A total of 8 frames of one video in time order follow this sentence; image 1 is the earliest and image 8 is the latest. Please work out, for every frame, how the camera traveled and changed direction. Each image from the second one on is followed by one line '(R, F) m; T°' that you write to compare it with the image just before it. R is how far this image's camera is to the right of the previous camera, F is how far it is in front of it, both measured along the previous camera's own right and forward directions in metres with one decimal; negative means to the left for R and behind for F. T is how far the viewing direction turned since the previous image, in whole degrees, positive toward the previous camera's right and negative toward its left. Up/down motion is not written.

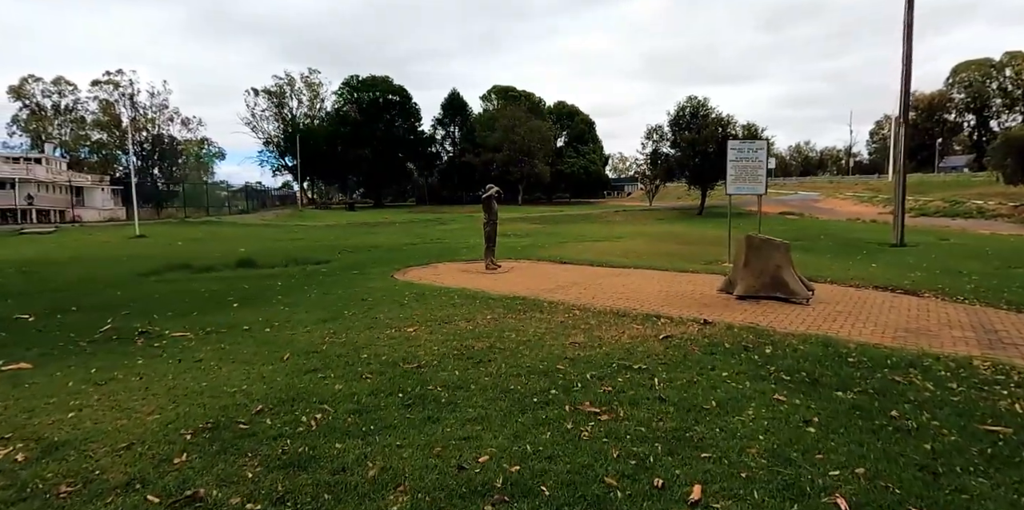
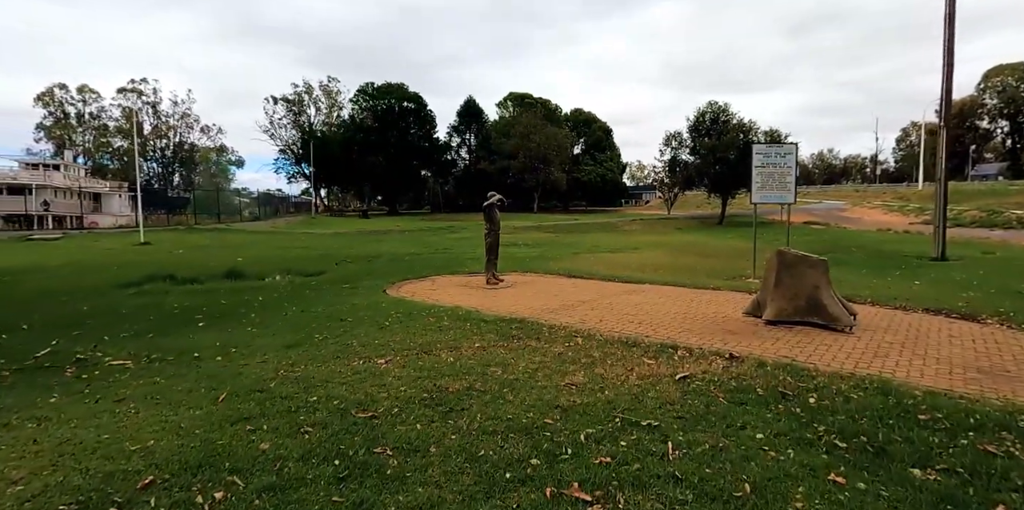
(+0.3, +1.0) m; -2°
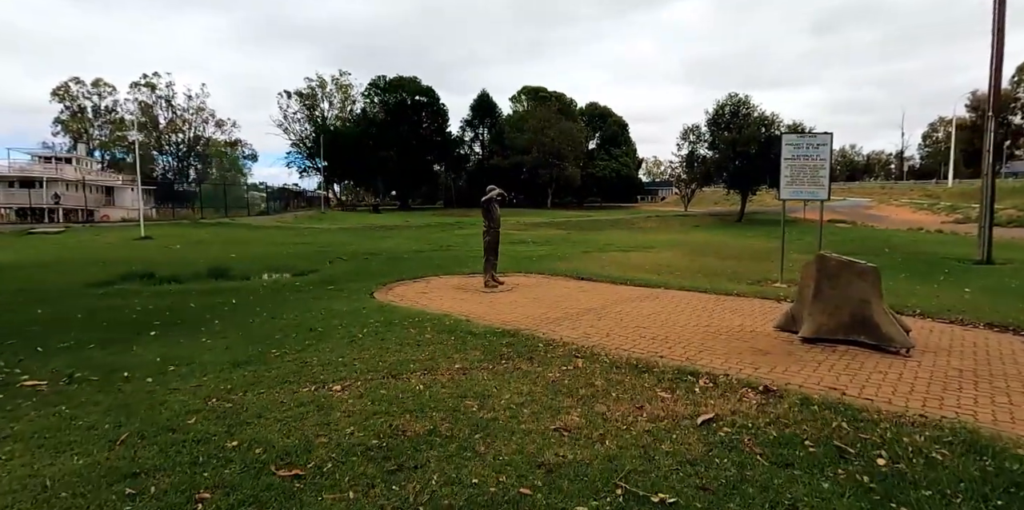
(+0.3, +1.1) m; -2°
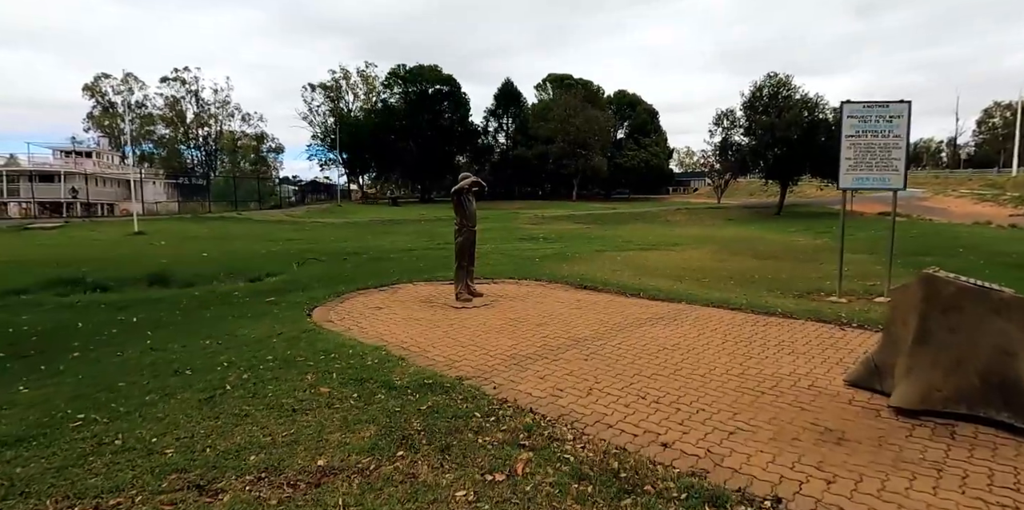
(+0.8, +2.2) m; -3°
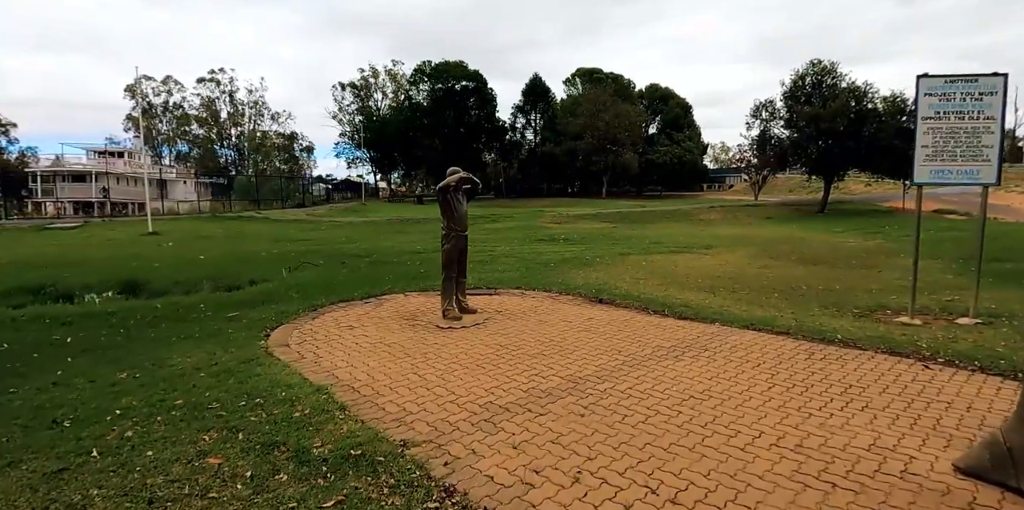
(+0.5, +1.4) m; -3°
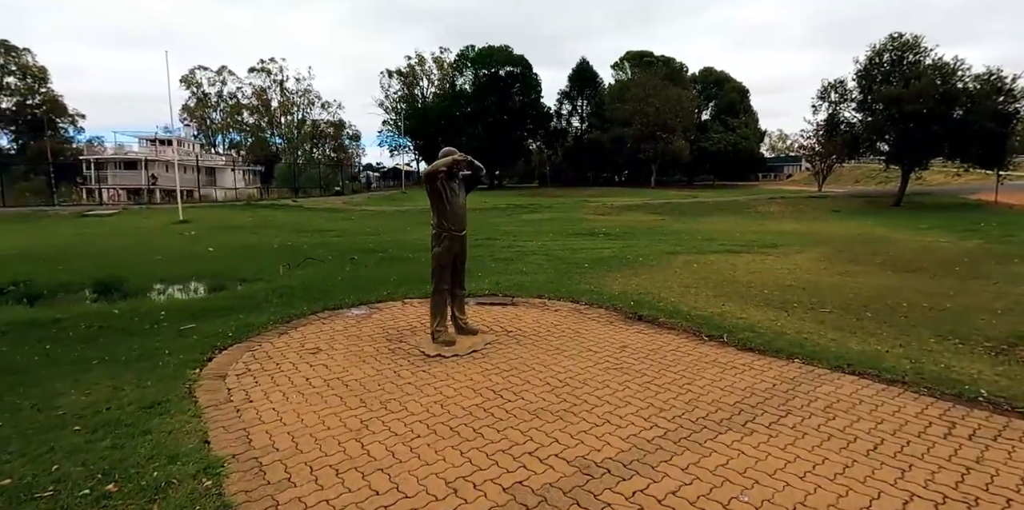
(+0.4, +1.6) m; -5°
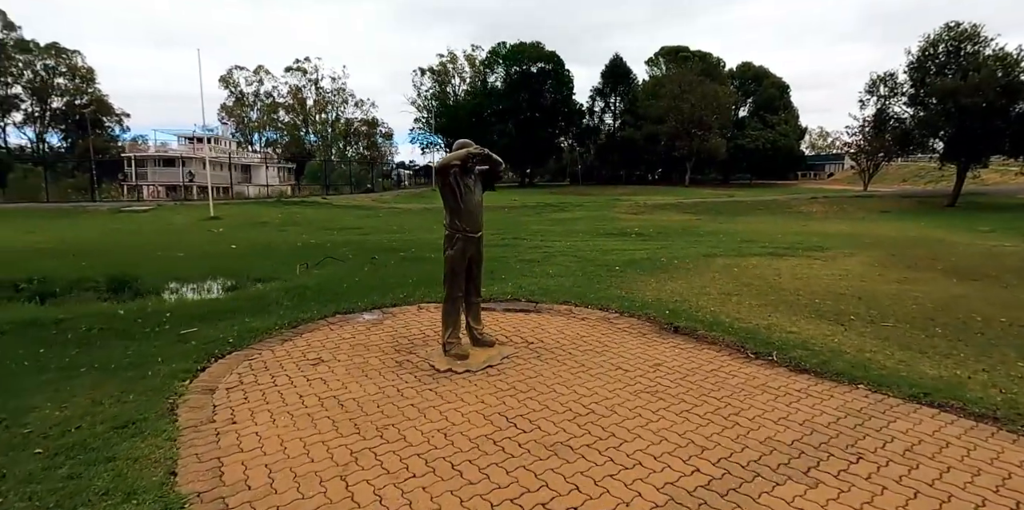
(+0.1, +0.6) m; -3°
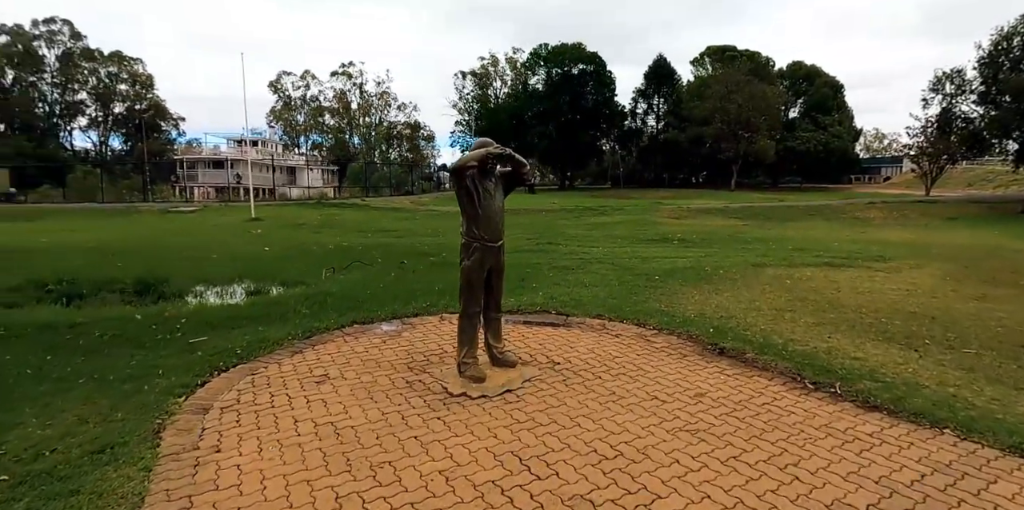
(+0.1, +0.5) m; -4°
